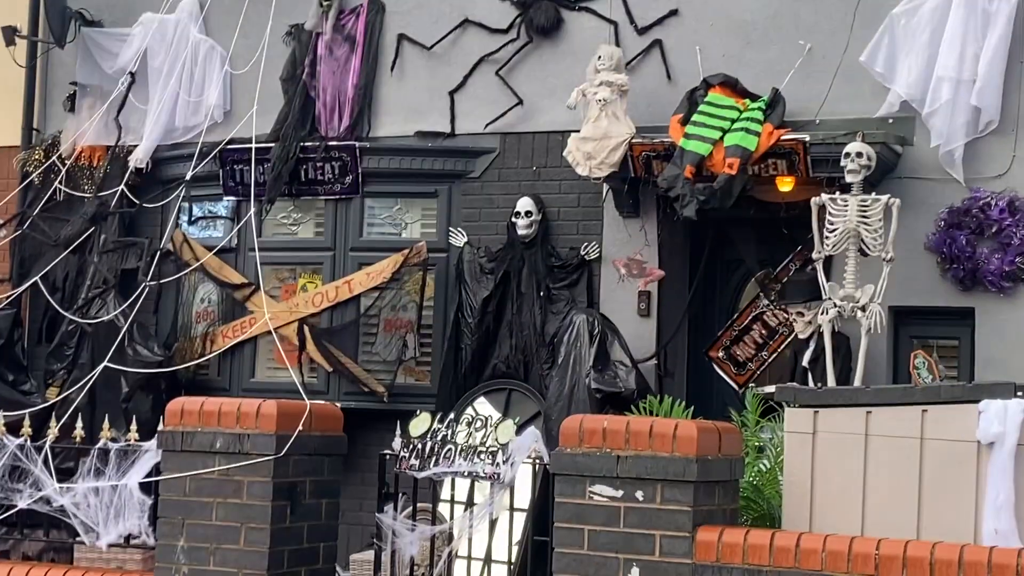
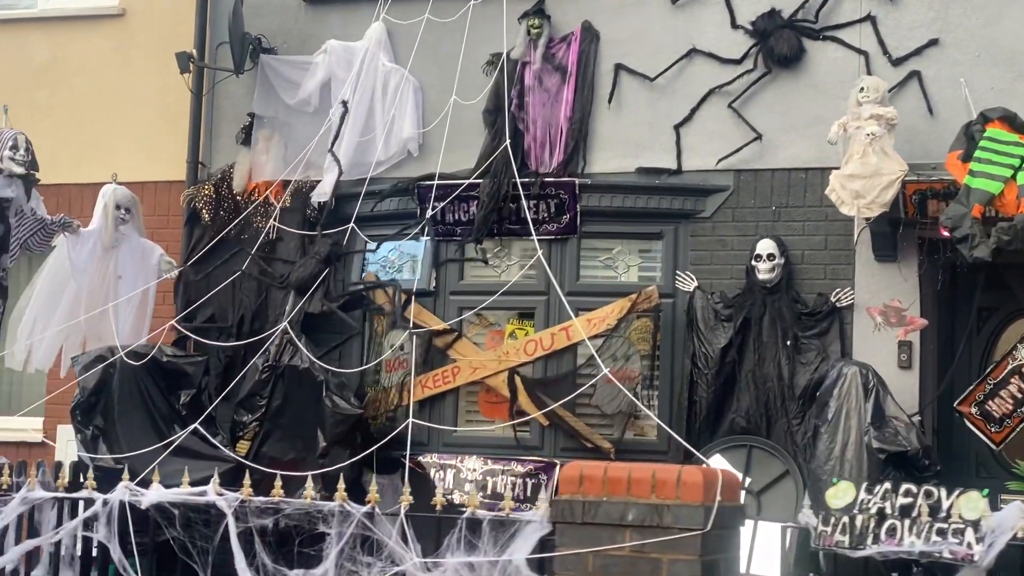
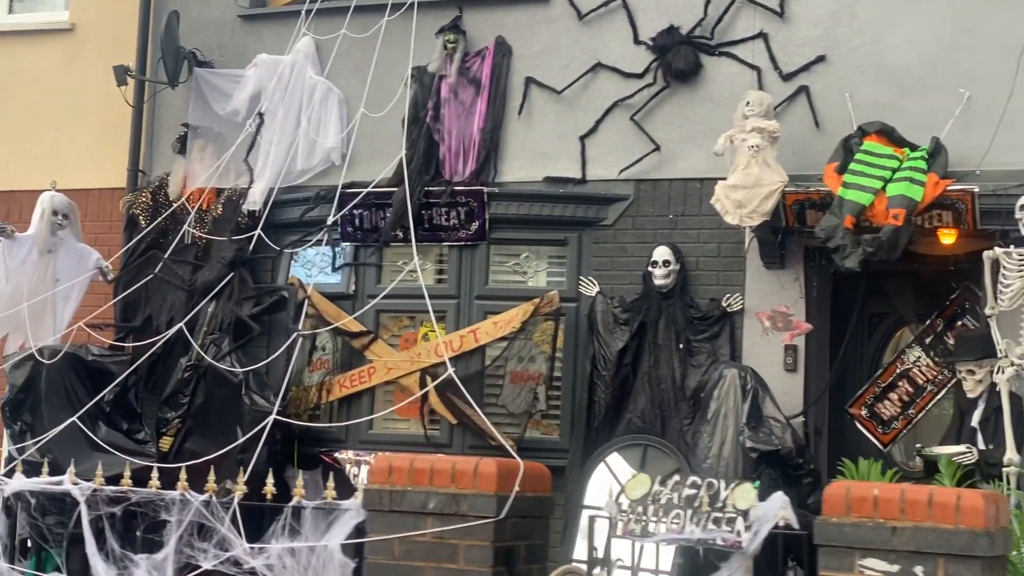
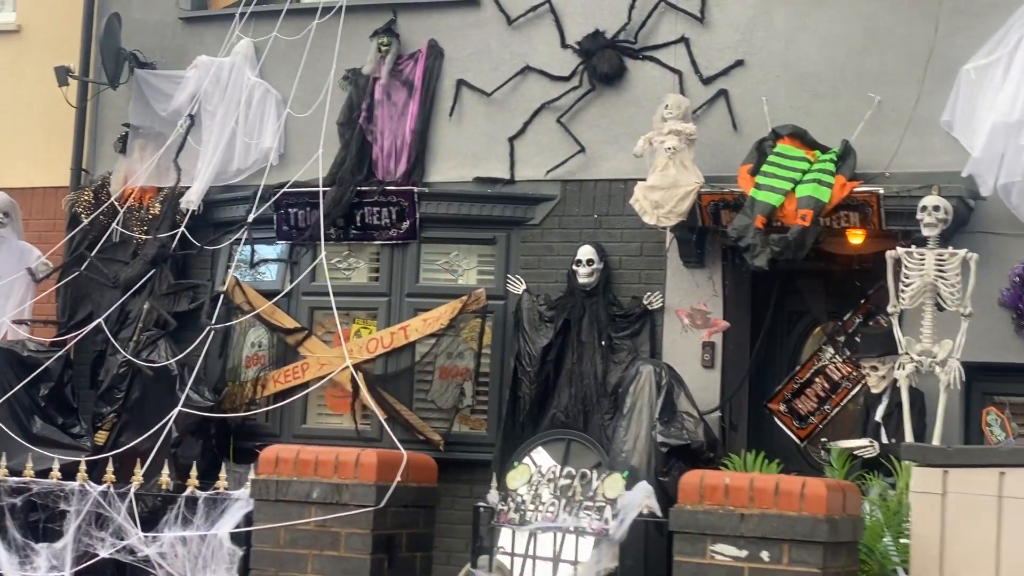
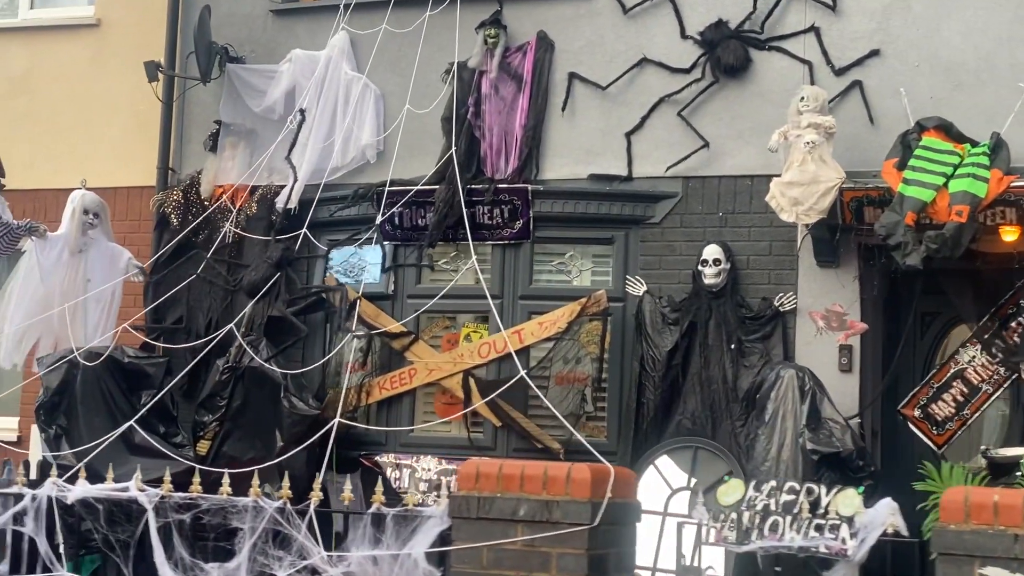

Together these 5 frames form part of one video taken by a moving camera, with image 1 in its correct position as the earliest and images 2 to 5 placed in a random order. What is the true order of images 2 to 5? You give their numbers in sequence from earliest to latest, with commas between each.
4, 3, 5, 2
